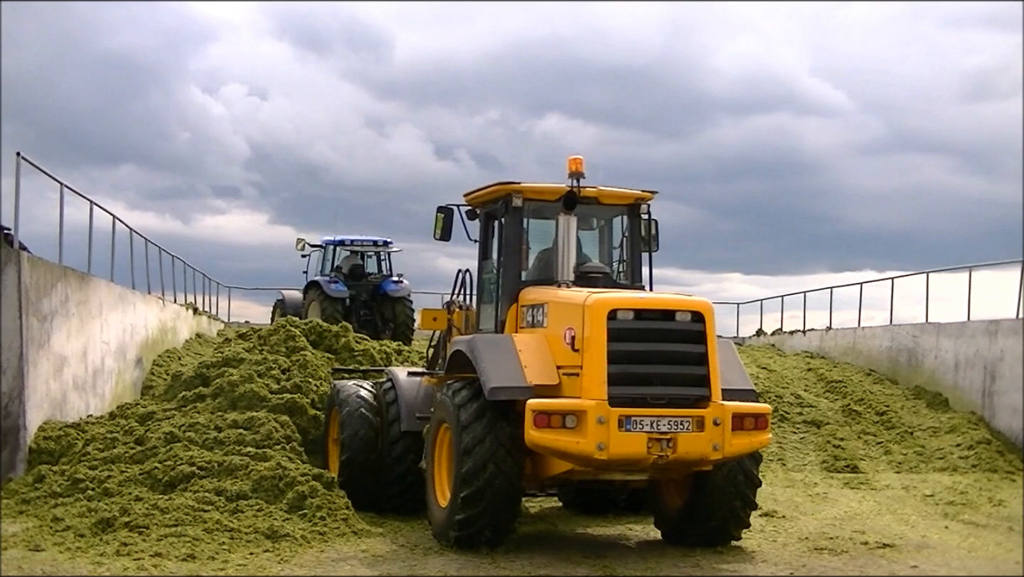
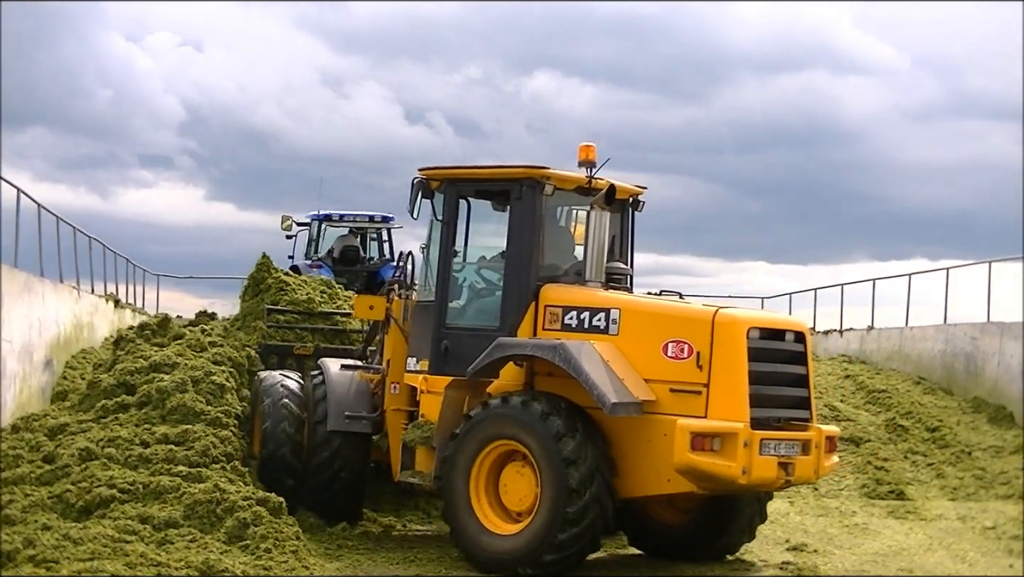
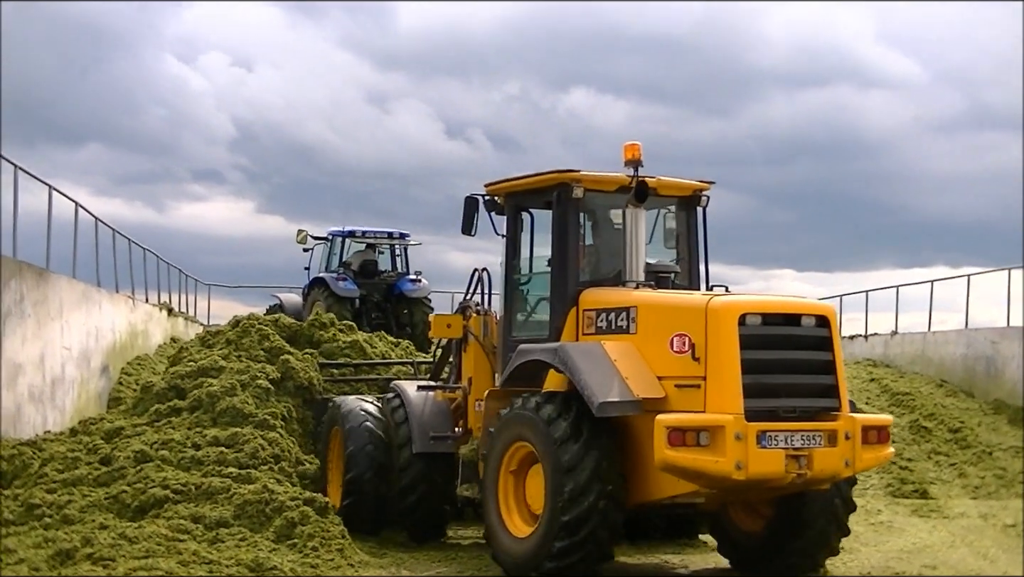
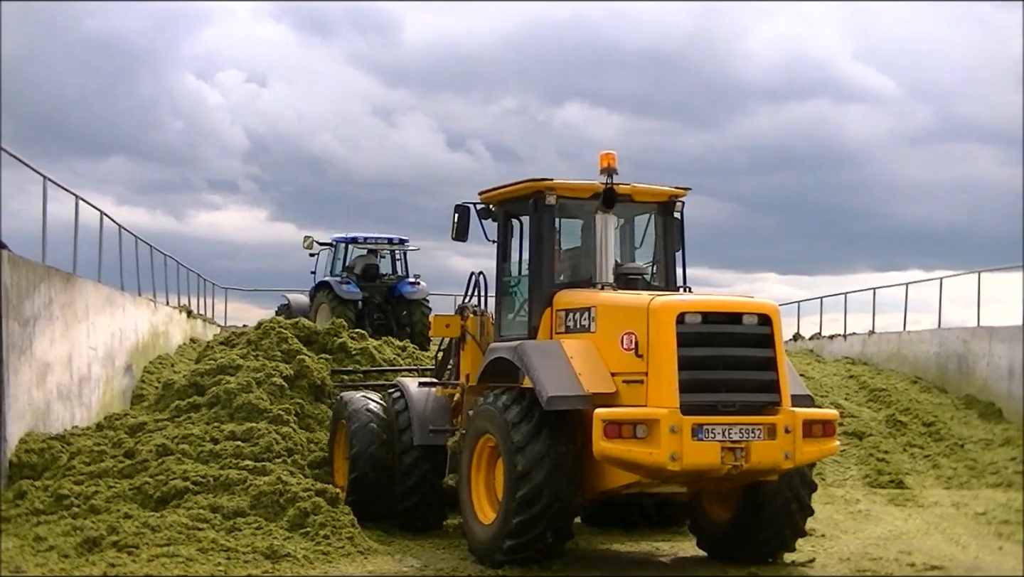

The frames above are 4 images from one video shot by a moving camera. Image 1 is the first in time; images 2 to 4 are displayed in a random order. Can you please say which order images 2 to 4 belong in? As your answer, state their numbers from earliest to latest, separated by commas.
4, 3, 2
